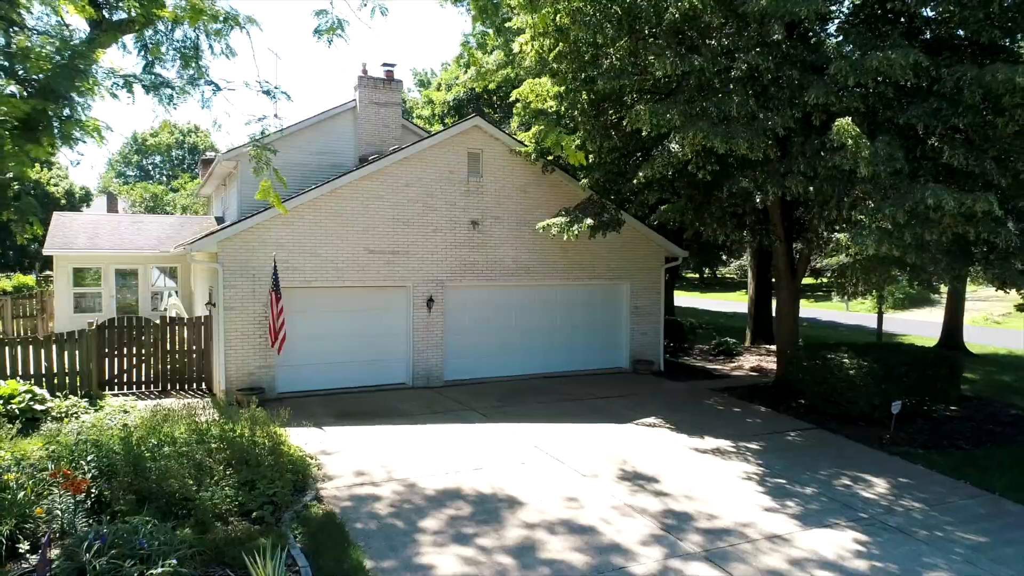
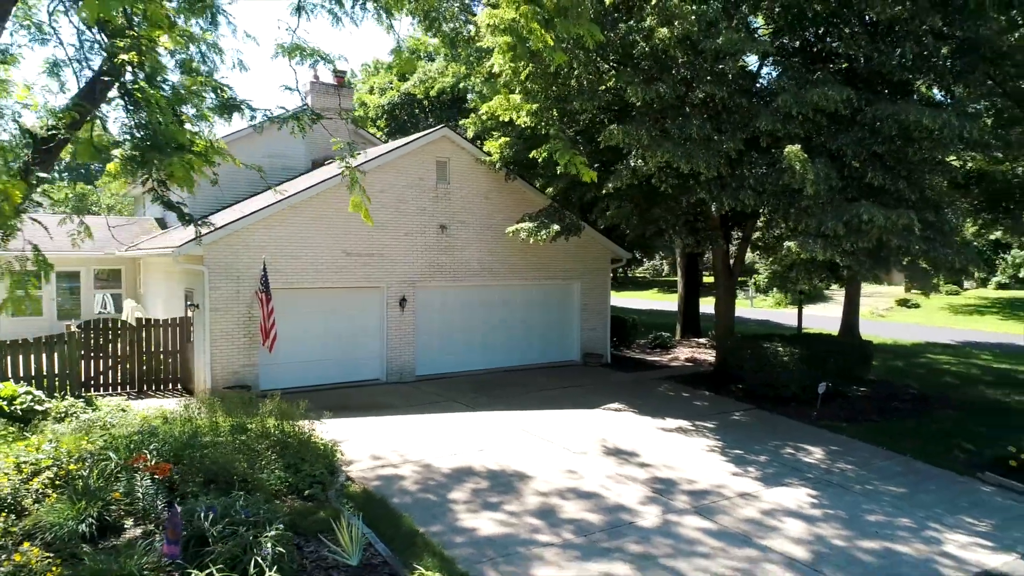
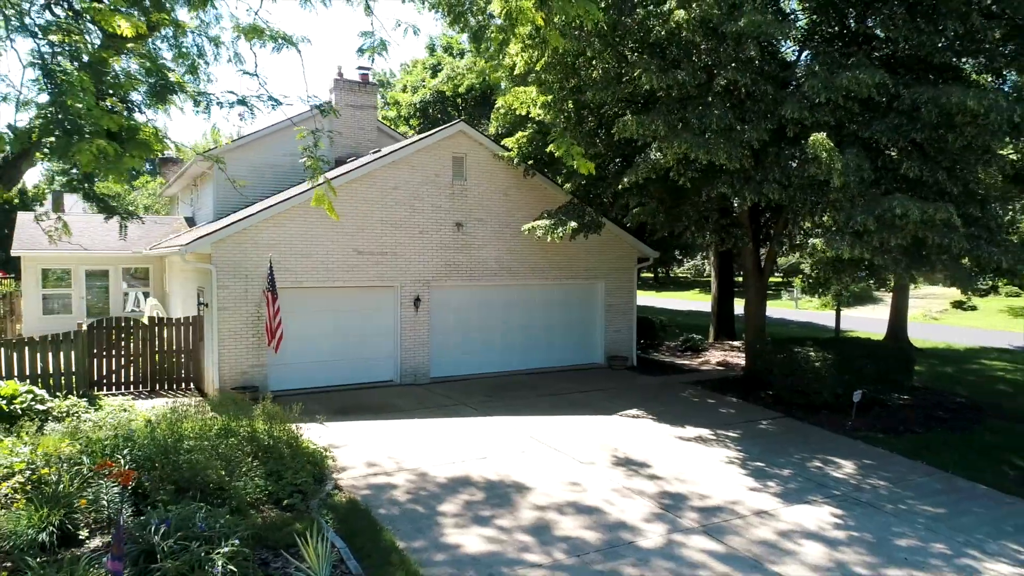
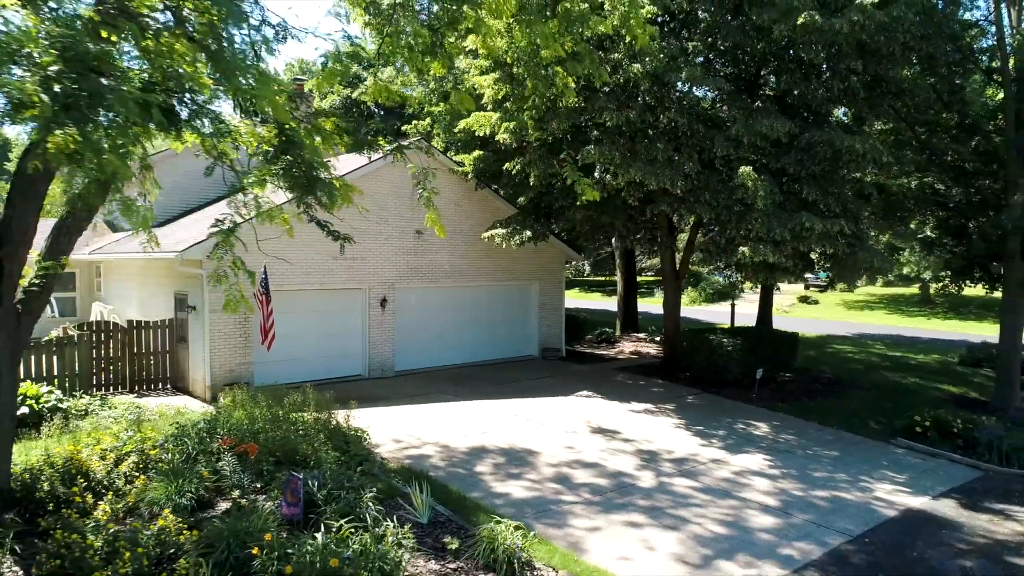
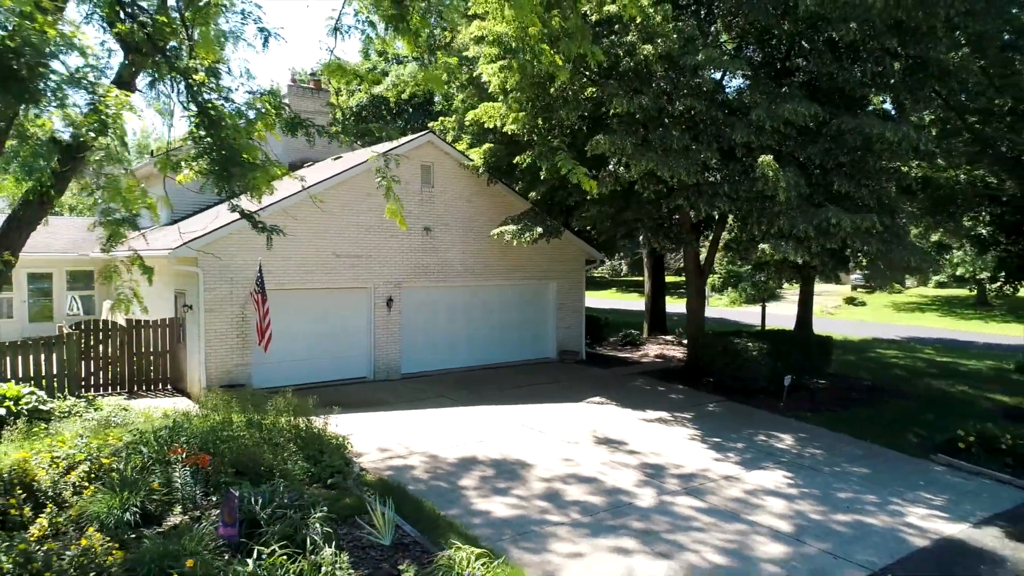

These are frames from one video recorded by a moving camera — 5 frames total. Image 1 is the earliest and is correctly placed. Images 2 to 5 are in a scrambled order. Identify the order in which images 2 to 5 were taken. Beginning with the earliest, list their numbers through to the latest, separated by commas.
3, 2, 5, 4
